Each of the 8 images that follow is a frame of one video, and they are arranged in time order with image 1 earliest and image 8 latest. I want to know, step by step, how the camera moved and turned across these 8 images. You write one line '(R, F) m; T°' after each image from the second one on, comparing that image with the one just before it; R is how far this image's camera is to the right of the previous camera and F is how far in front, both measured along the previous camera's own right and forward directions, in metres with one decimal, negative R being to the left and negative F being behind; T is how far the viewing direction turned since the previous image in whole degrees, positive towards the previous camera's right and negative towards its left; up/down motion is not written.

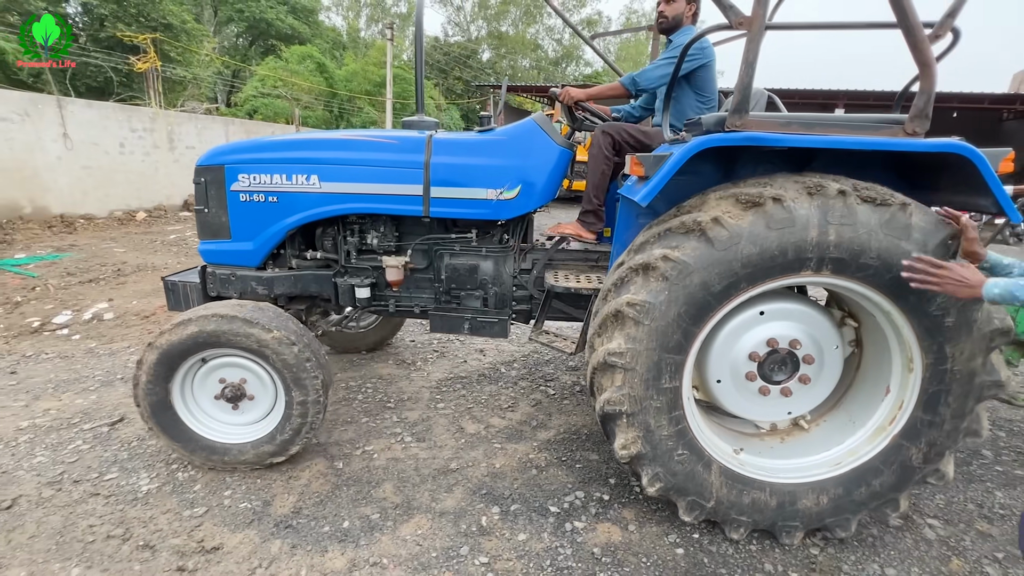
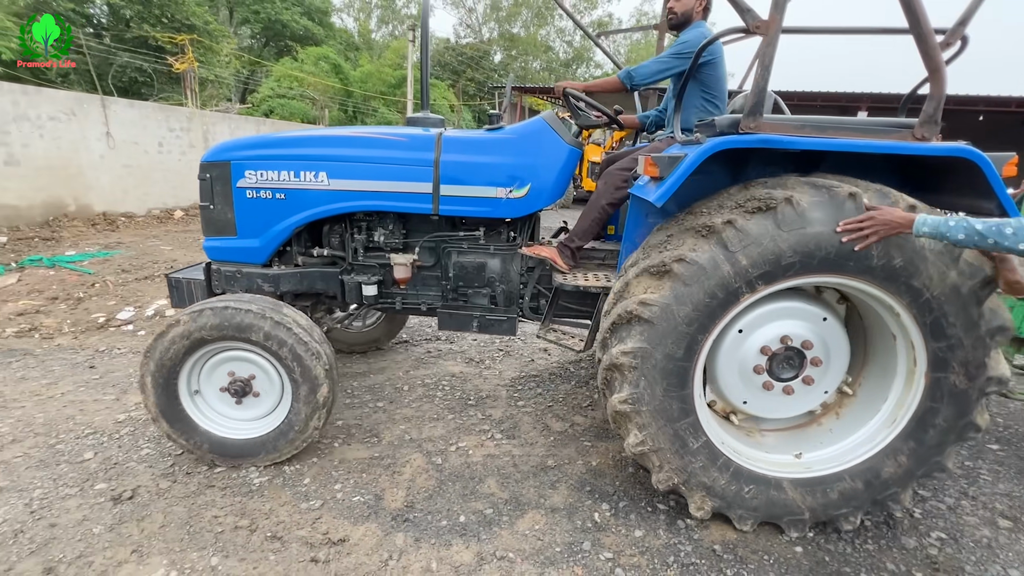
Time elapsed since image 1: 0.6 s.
(-0.5, 0.0) m; -1°
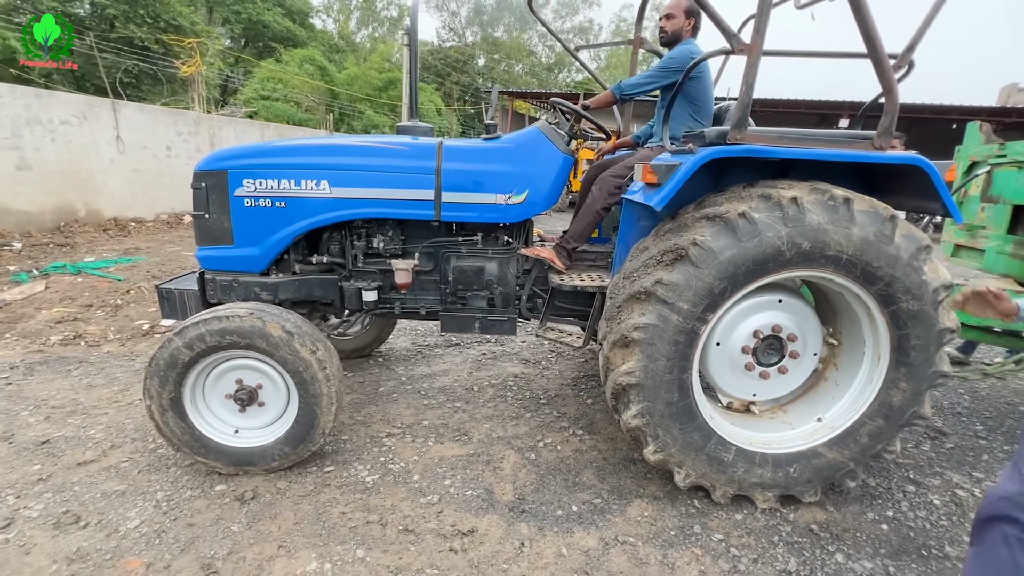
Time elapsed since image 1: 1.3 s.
(-0.6, -0.1) m; +3°
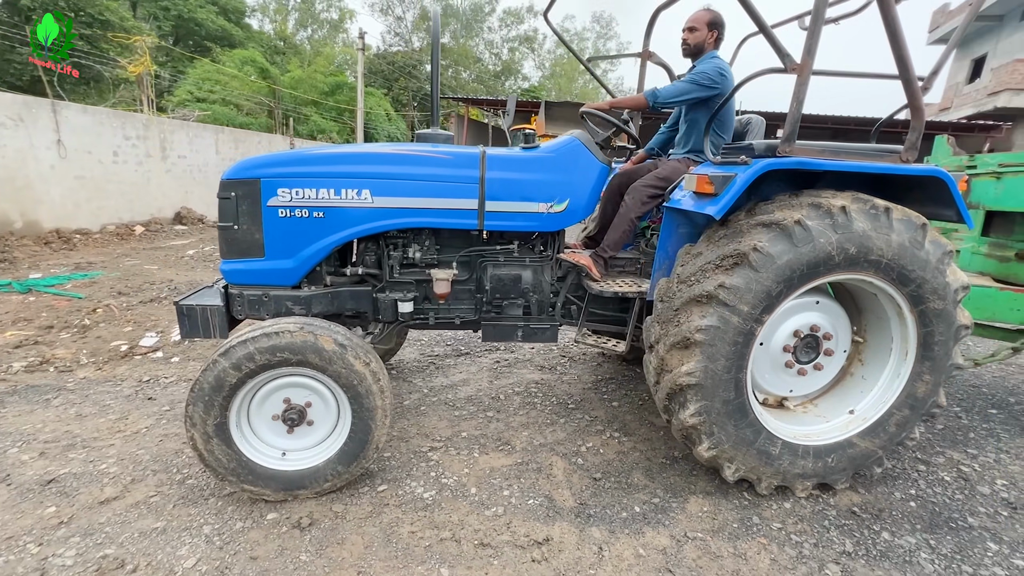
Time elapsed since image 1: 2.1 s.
(-0.5, 0.0) m; +6°
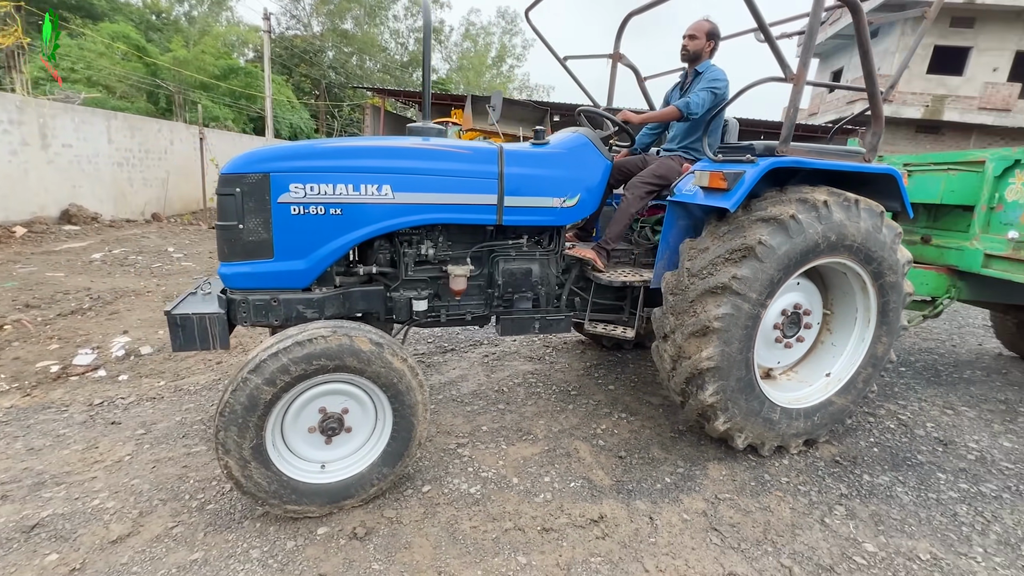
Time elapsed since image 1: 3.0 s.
(-0.6, 0.0) m; +11°
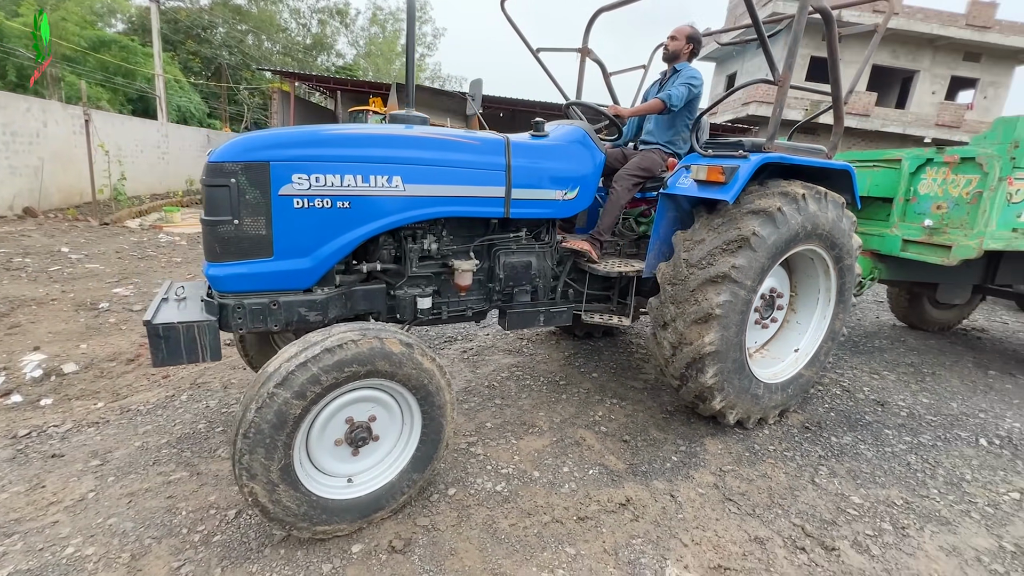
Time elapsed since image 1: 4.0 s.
(-0.5, +0.1) m; +10°
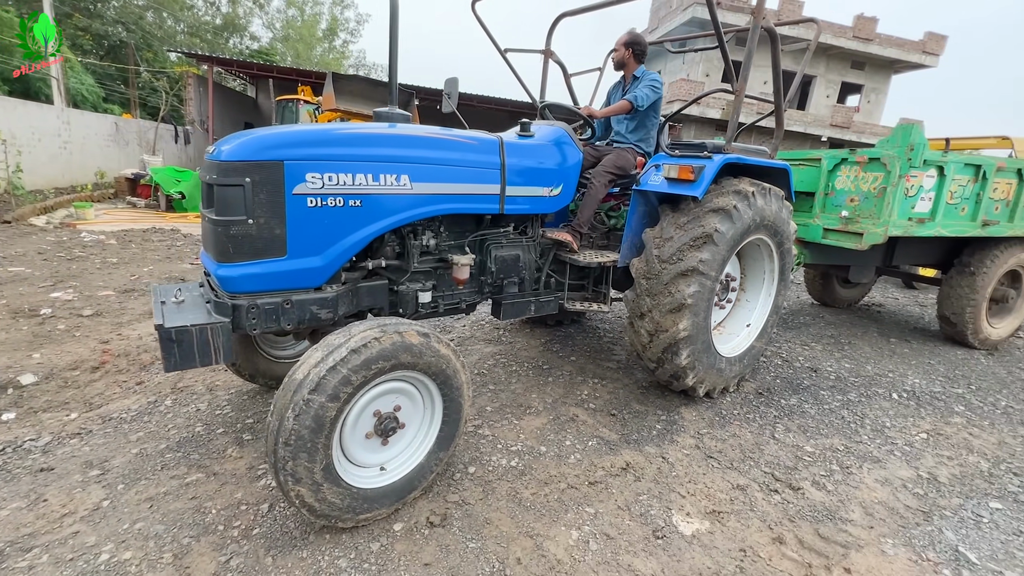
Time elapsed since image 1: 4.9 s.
(-0.4, -0.1) m; +8°
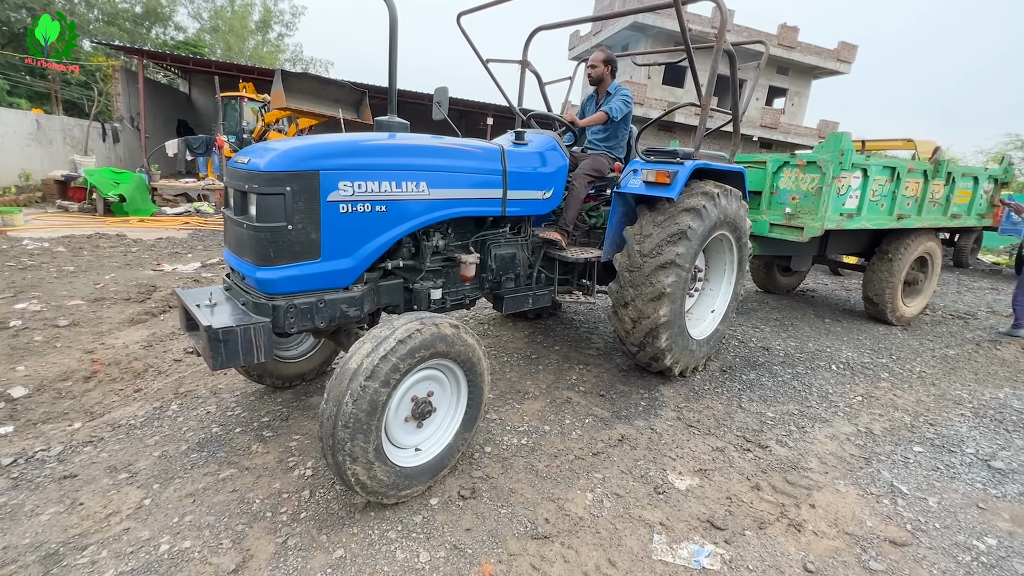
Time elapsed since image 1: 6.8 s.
(-0.3, -0.2) m; +6°
